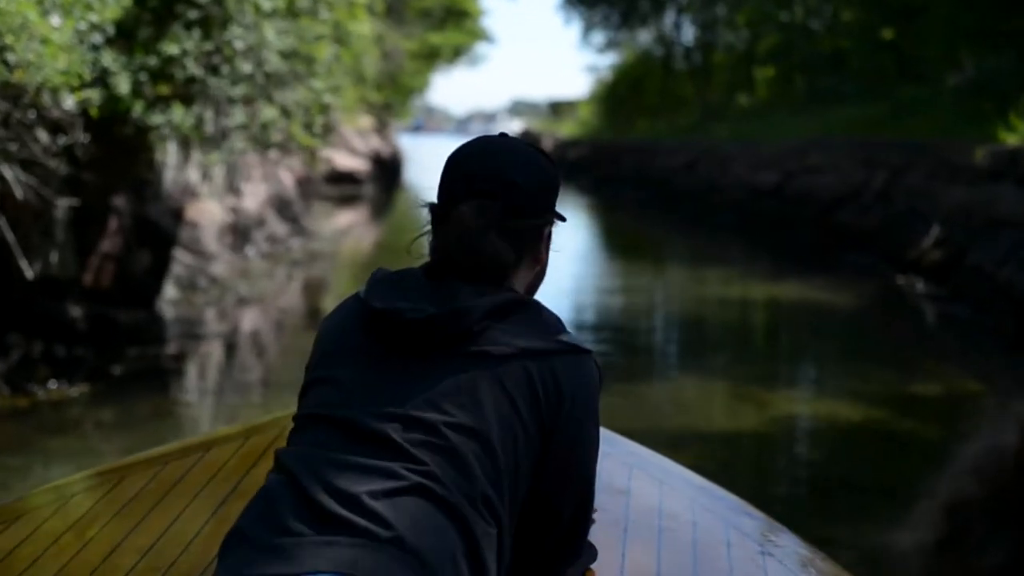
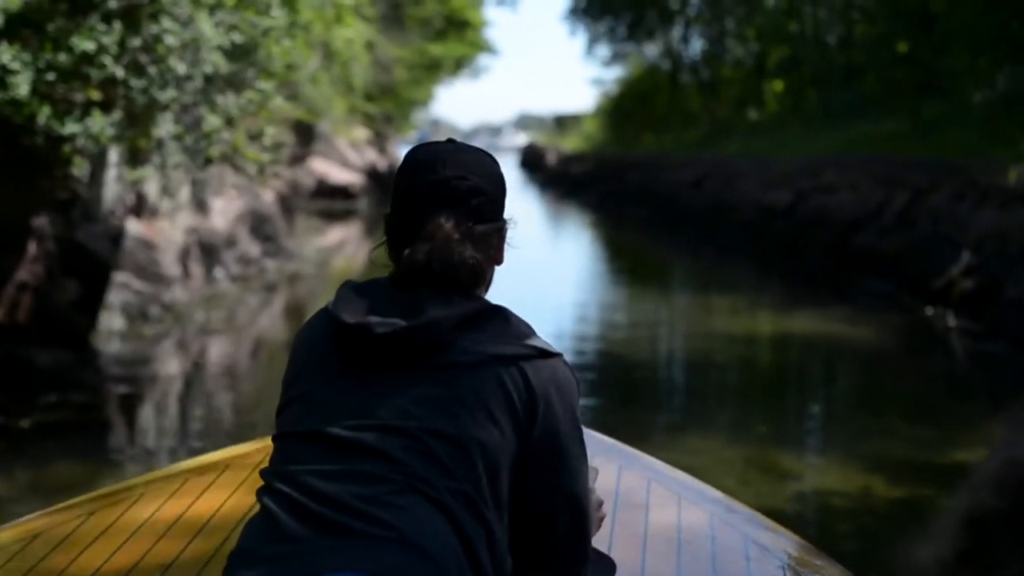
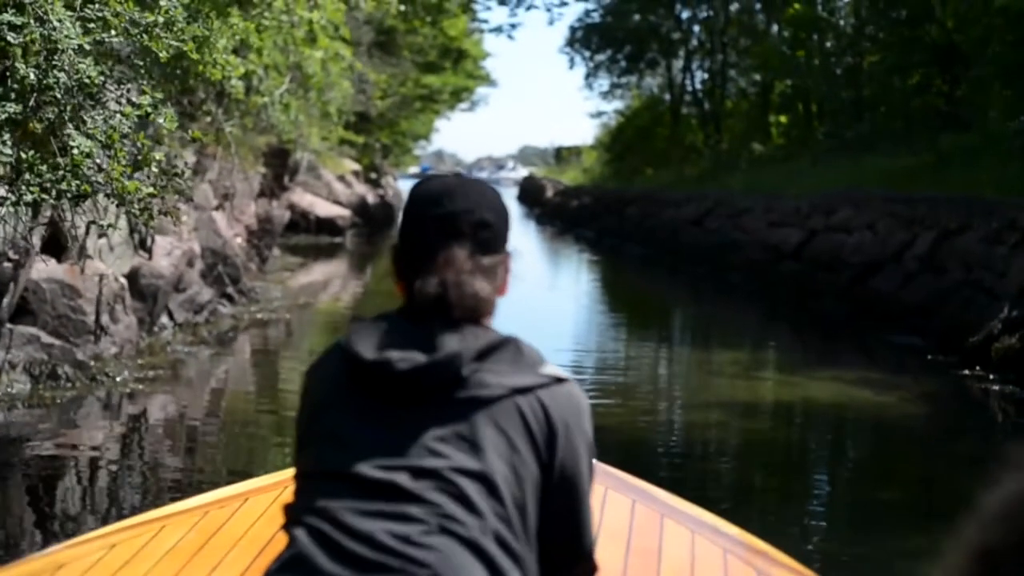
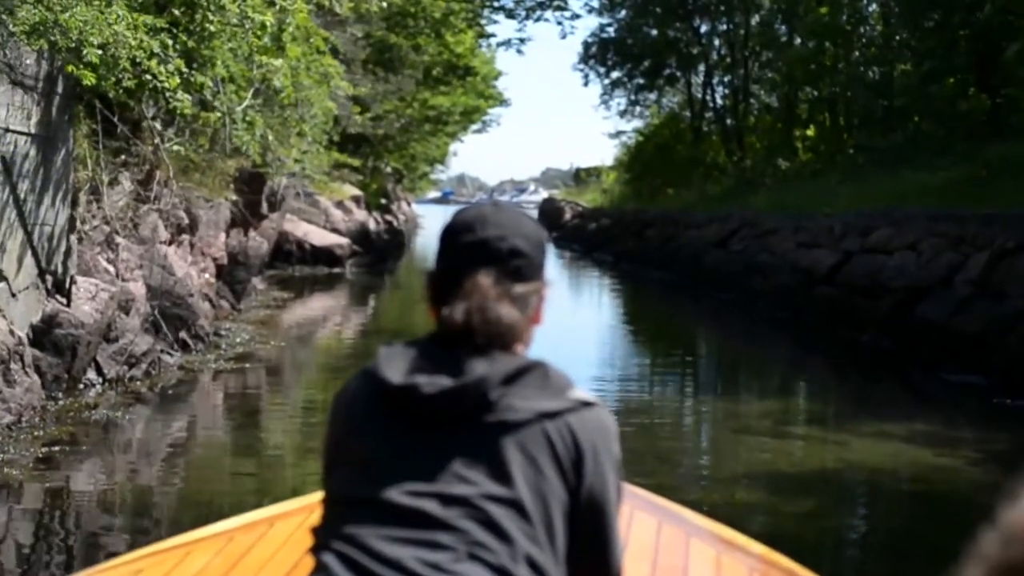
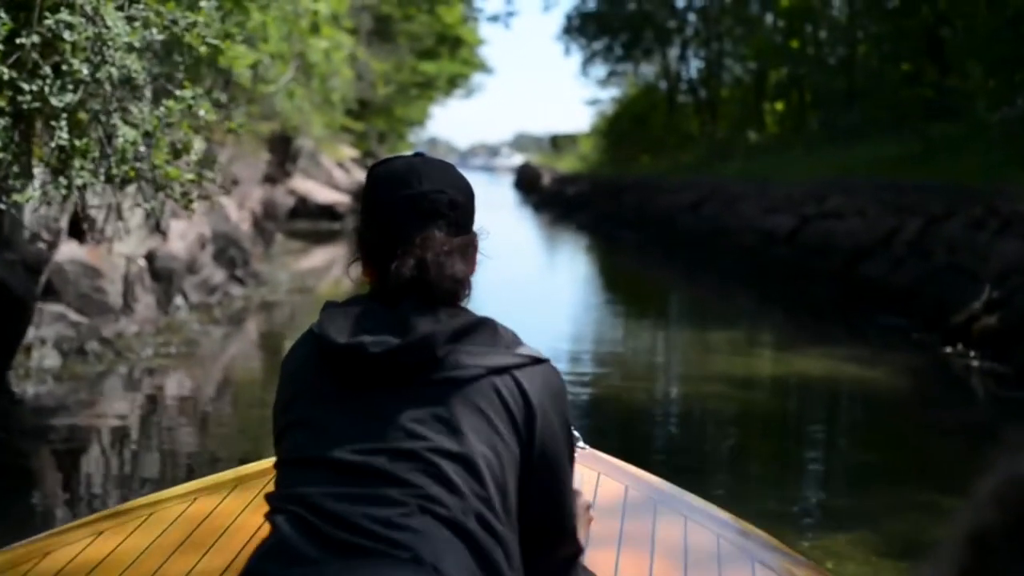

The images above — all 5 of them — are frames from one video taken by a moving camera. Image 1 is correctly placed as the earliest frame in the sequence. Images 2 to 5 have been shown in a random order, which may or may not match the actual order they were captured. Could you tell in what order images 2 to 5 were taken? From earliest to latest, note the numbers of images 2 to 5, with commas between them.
2, 5, 3, 4
